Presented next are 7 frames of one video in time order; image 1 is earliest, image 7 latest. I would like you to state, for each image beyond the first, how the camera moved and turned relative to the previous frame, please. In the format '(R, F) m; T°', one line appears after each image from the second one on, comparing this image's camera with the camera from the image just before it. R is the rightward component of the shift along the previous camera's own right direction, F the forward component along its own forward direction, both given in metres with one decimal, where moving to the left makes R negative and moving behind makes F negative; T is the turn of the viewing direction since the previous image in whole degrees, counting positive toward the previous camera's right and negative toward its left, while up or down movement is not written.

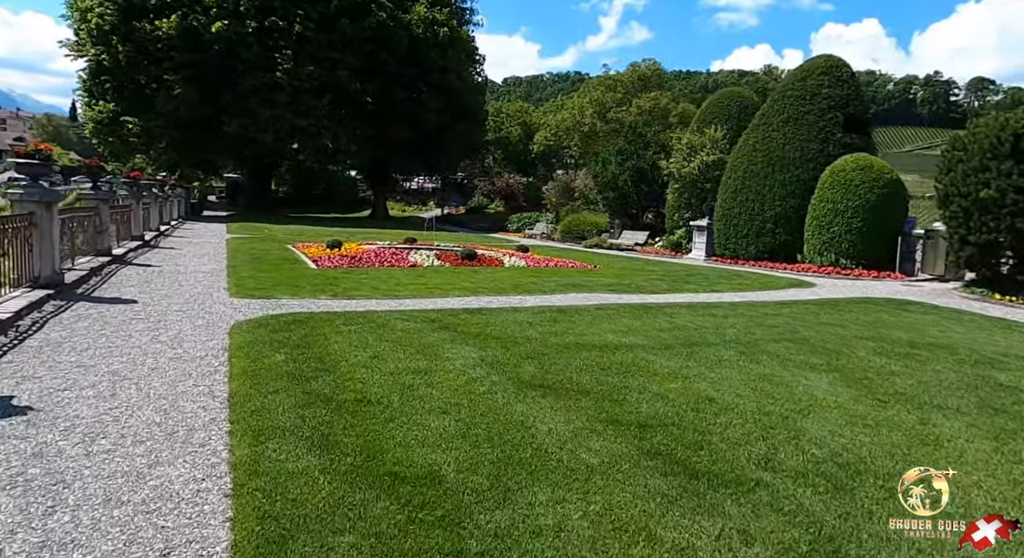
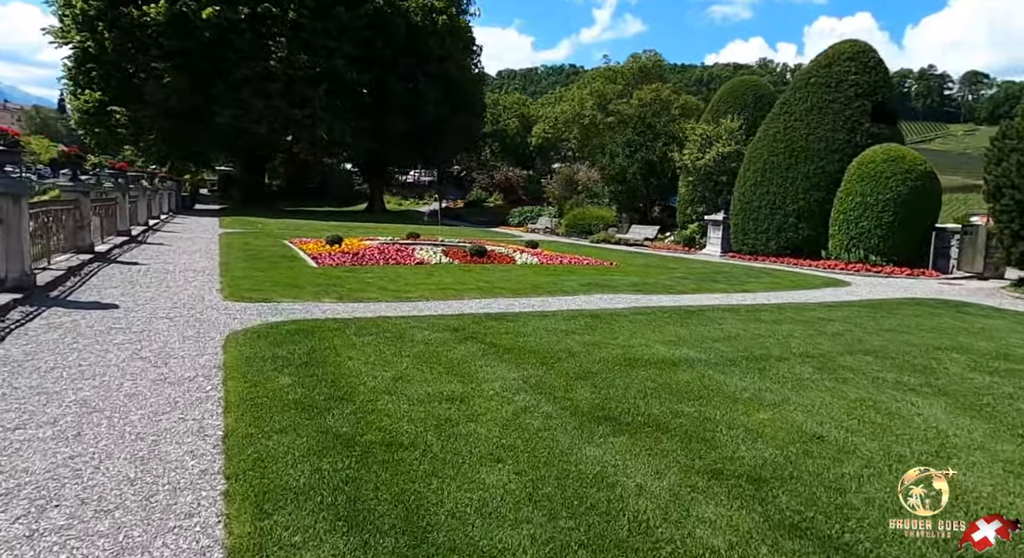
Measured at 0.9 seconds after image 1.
(-0.4, +0.9) m; +1°
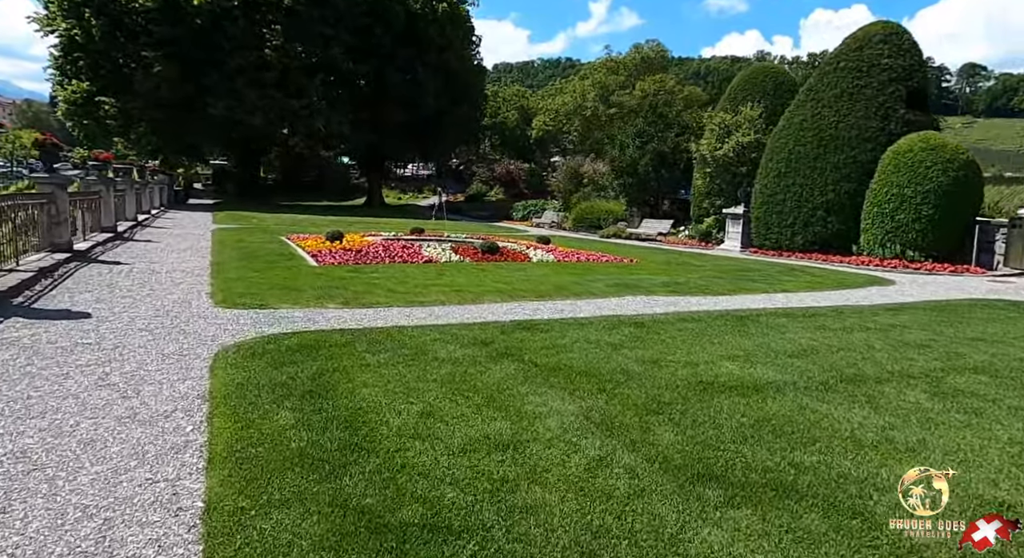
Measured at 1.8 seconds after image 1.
(-0.4, +1.0) m; 0°
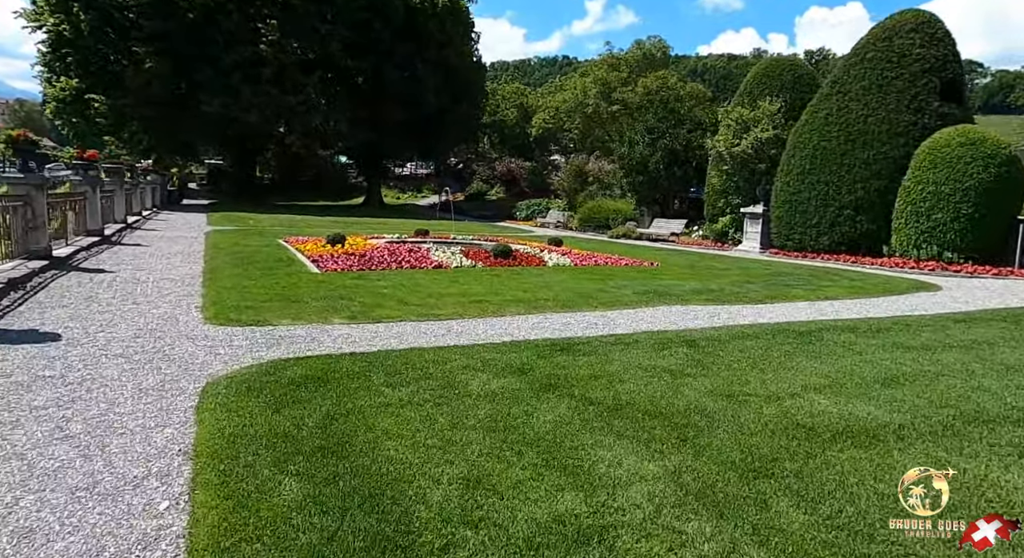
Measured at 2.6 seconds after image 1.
(-0.3, +0.9) m; 0°
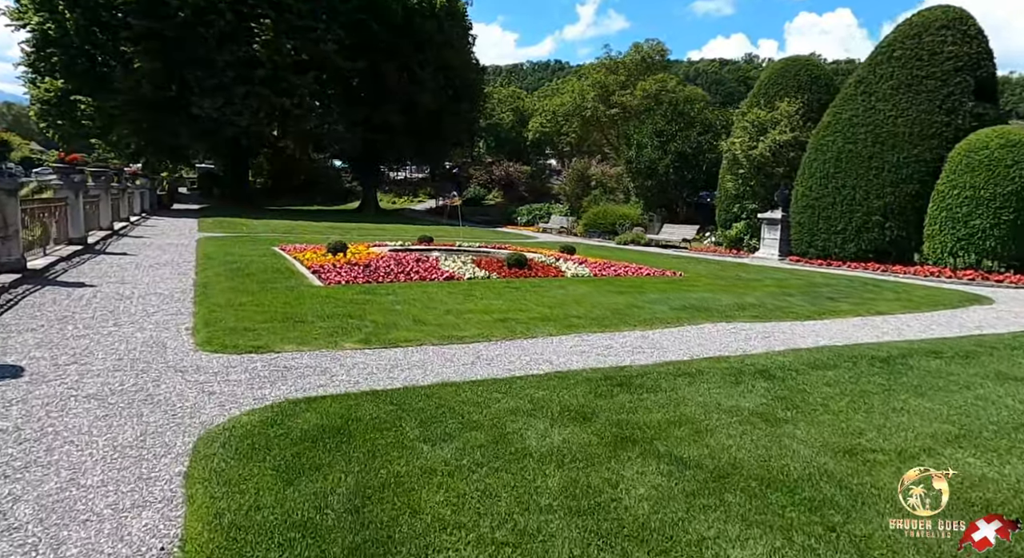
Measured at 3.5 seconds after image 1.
(-0.4, +0.9) m; +1°
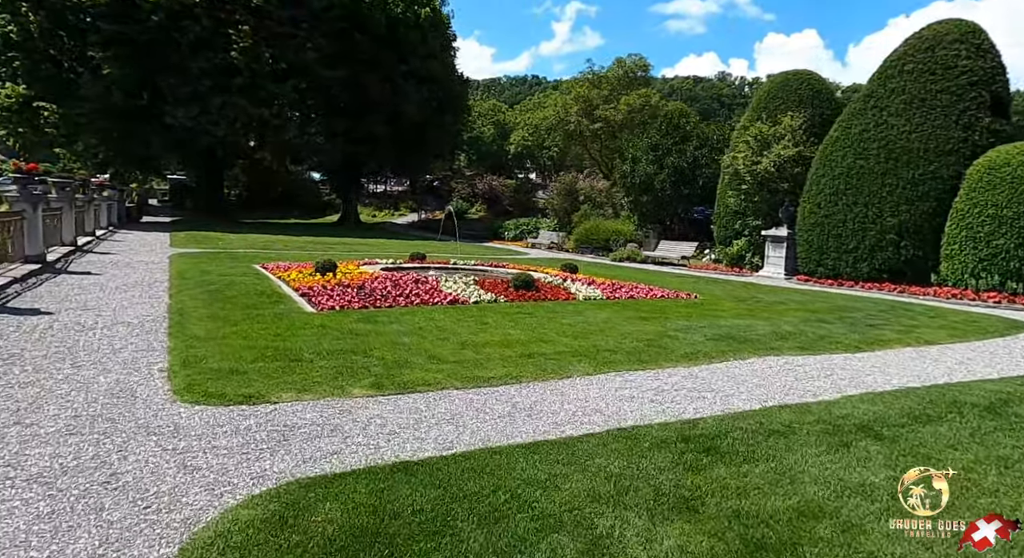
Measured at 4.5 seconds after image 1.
(-0.5, +1.0) m; +2°
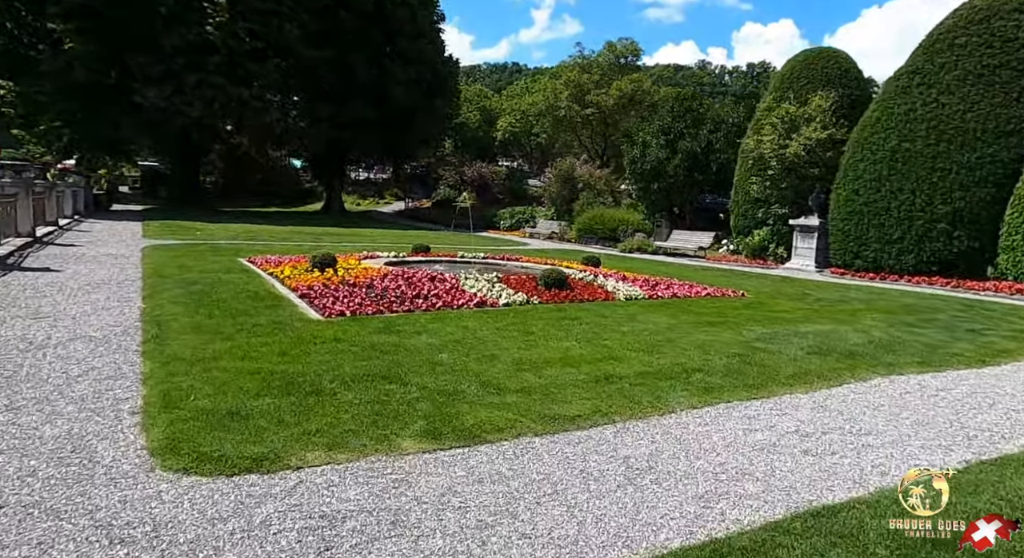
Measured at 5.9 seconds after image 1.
(-0.7, +1.5) m; +2°
